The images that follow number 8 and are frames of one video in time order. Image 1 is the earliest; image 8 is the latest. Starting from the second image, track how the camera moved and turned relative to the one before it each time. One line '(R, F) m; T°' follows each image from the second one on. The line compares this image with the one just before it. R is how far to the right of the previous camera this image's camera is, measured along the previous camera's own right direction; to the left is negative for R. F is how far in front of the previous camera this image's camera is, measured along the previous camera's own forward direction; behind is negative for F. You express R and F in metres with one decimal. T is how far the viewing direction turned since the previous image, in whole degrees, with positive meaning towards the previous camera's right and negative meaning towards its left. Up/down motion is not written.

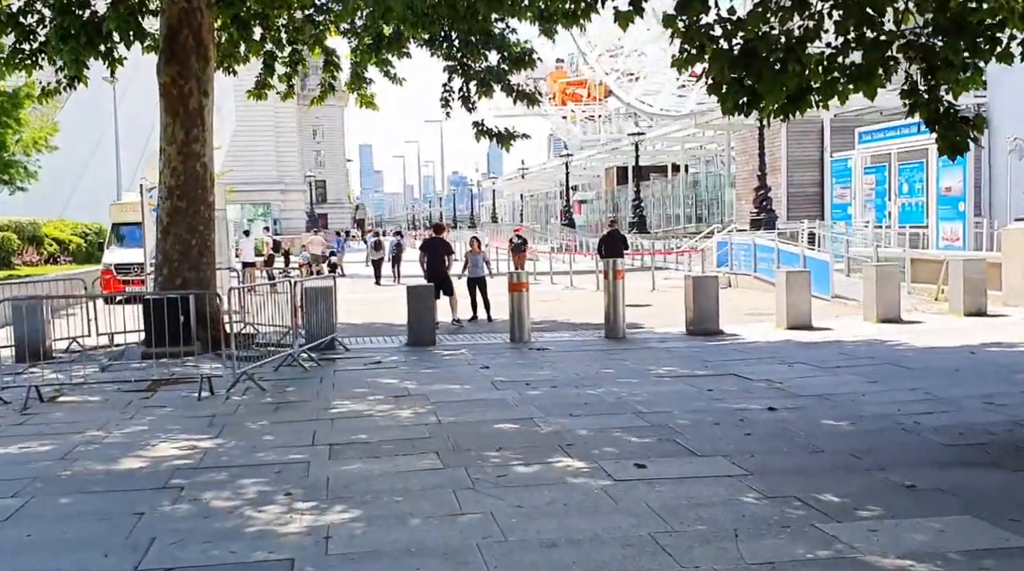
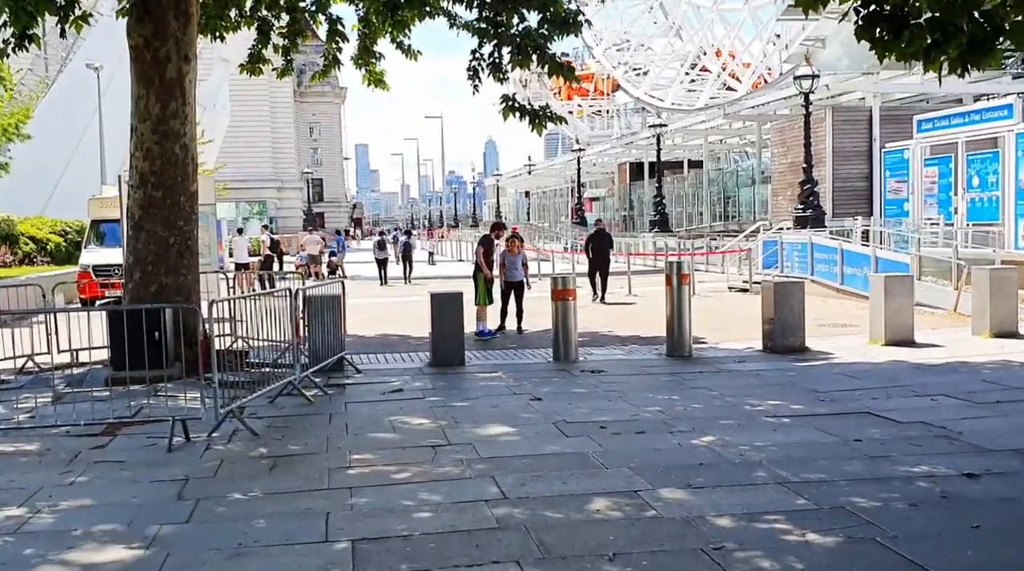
(-0.6, +2.6) m; 0°
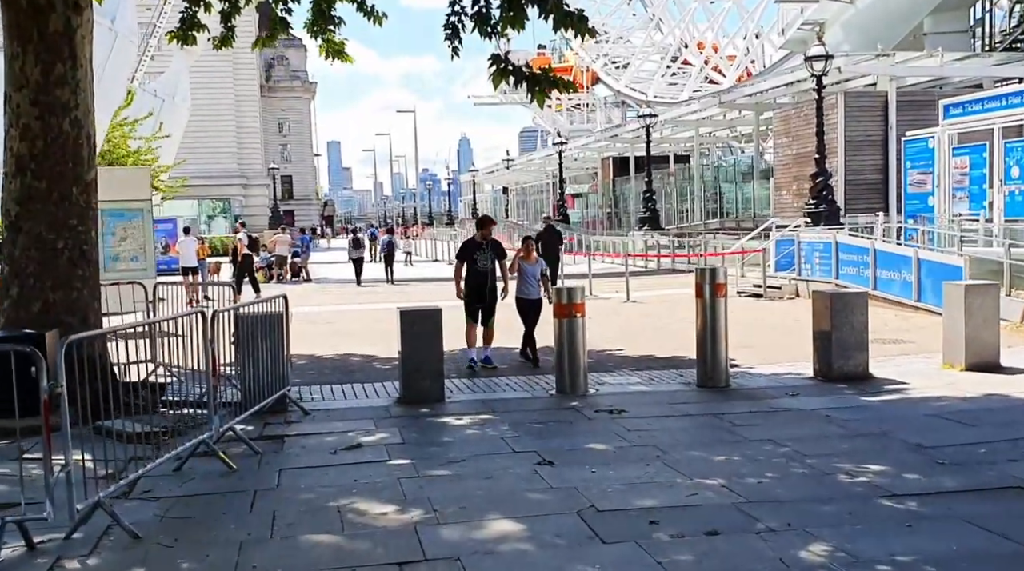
(-0.2, +2.6) m; +1°
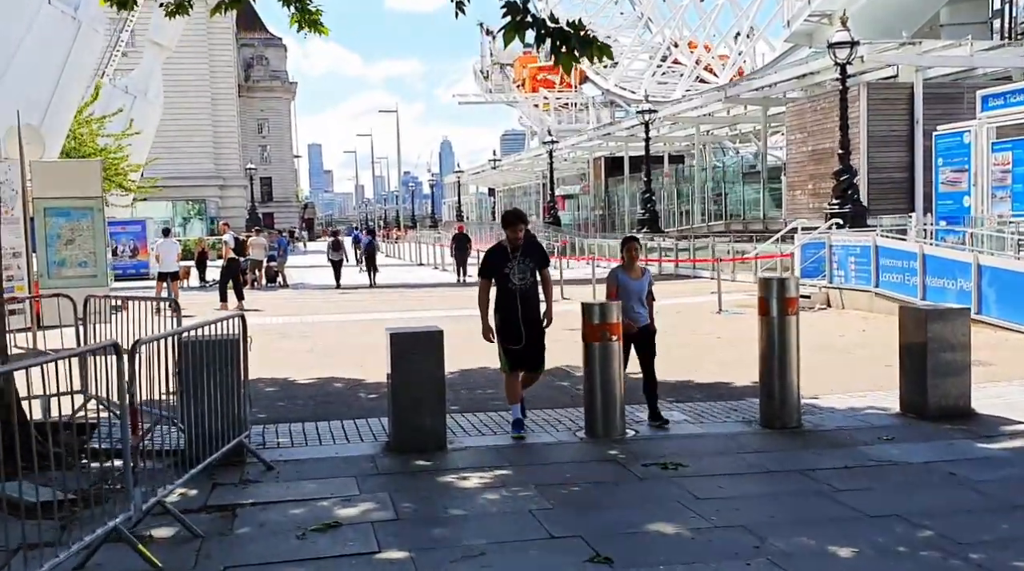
(-0.3, +2.0) m; +1°
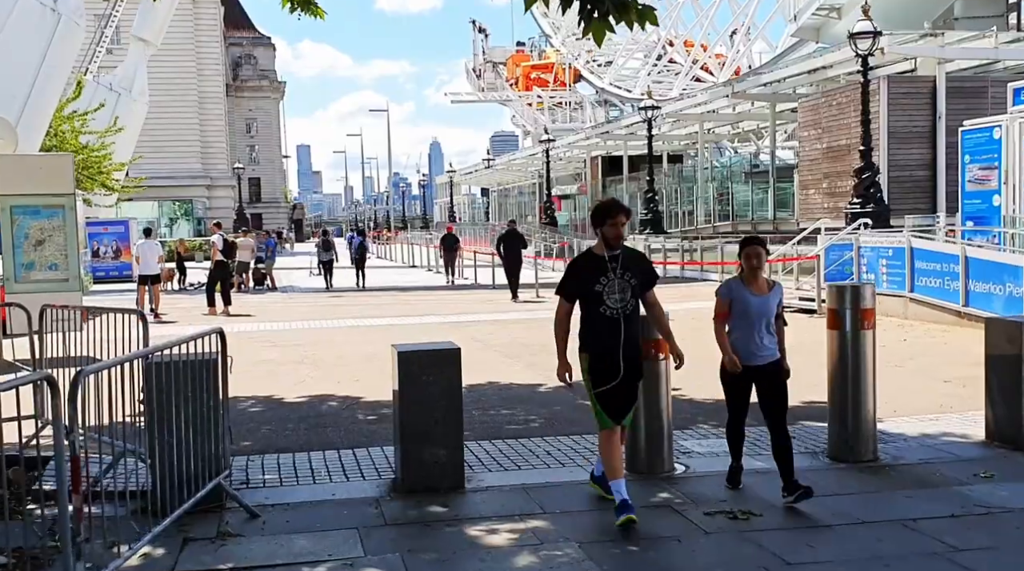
(-0.2, +1.2) m; +1°
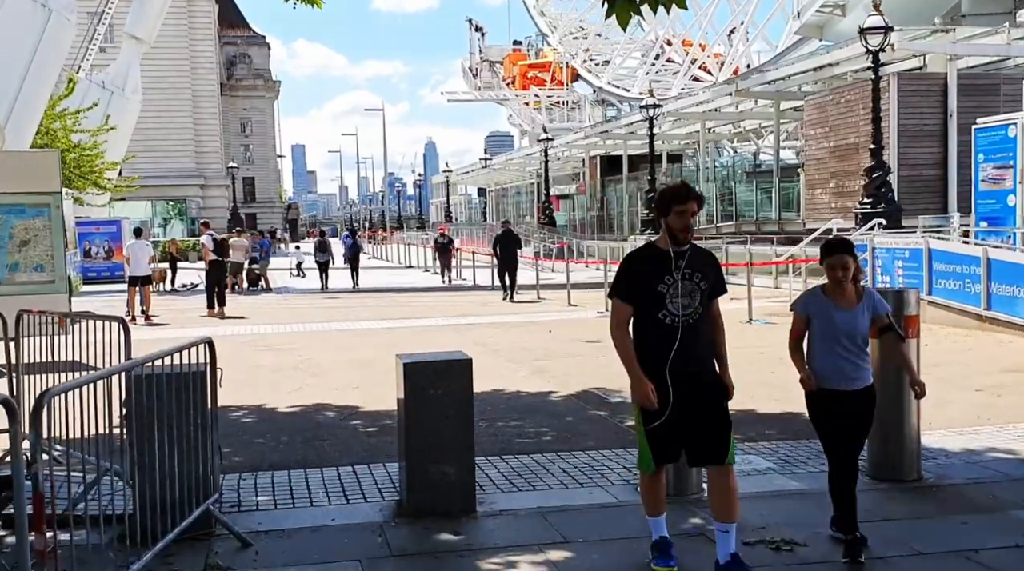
(-0.1, +0.5) m; 0°
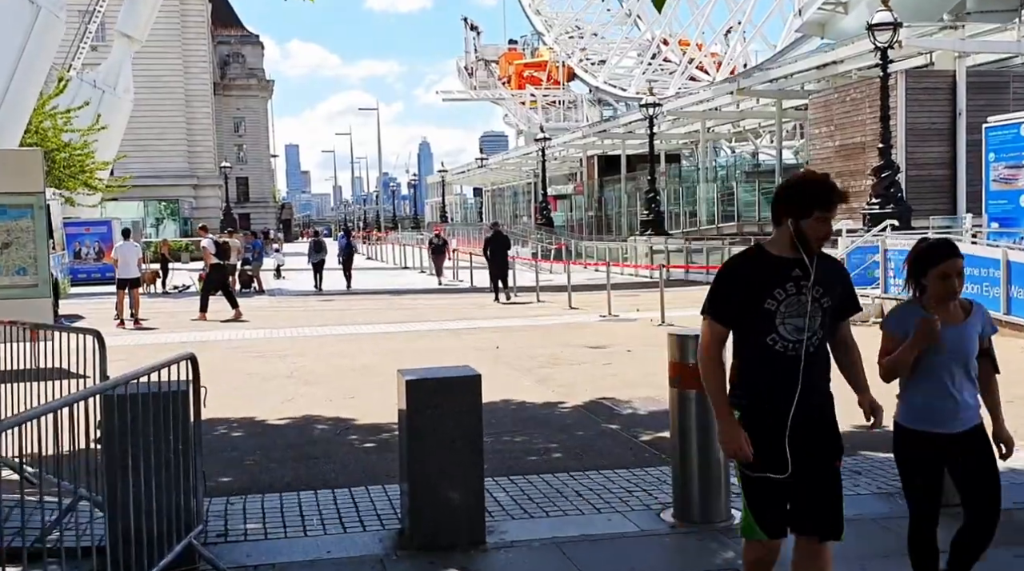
(-0.1, +0.5) m; 0°
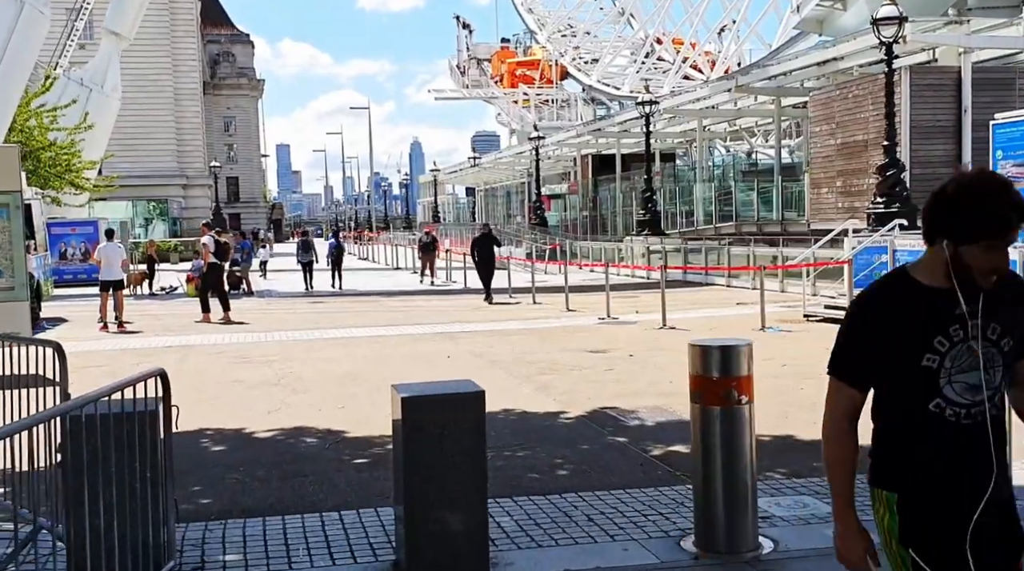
(-0.1, +0.5) m; 0°
